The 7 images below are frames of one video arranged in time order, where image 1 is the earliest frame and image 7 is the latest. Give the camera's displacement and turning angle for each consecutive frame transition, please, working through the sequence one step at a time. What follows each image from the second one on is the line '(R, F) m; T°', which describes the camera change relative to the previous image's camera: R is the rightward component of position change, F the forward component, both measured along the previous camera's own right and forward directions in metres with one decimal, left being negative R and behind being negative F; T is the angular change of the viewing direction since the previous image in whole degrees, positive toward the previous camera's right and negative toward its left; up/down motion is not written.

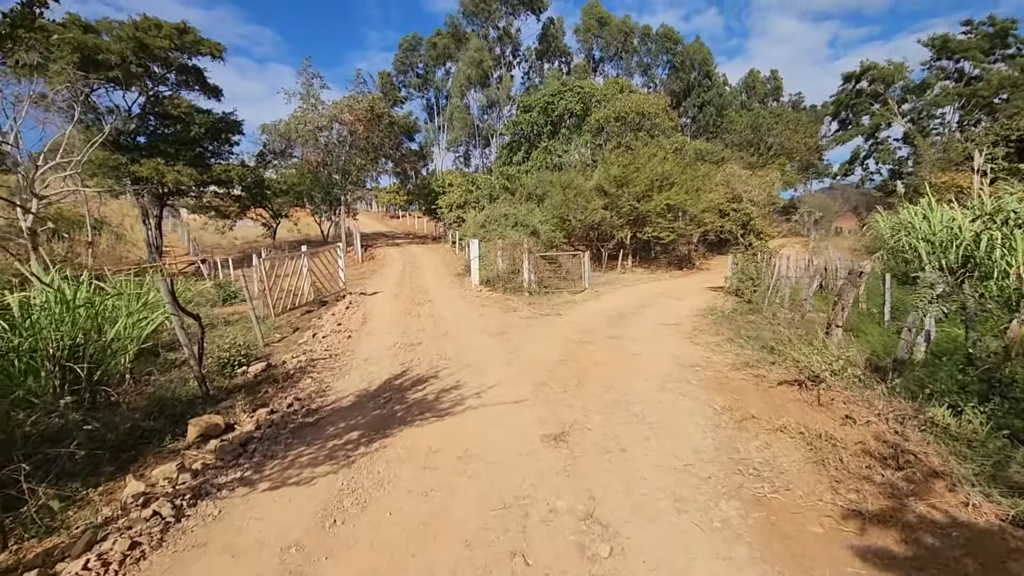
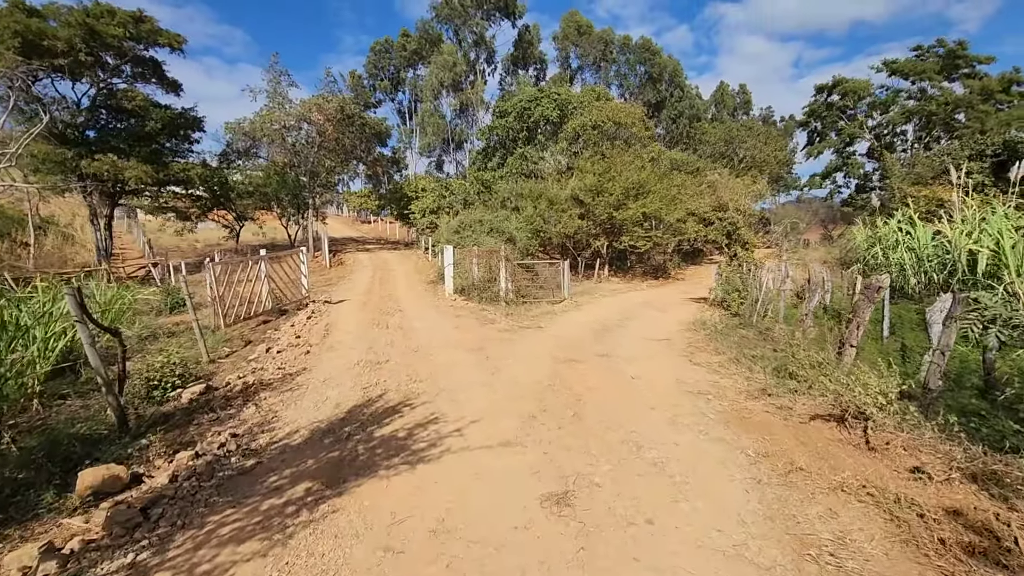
(-0.1, +0.9) m; +3°
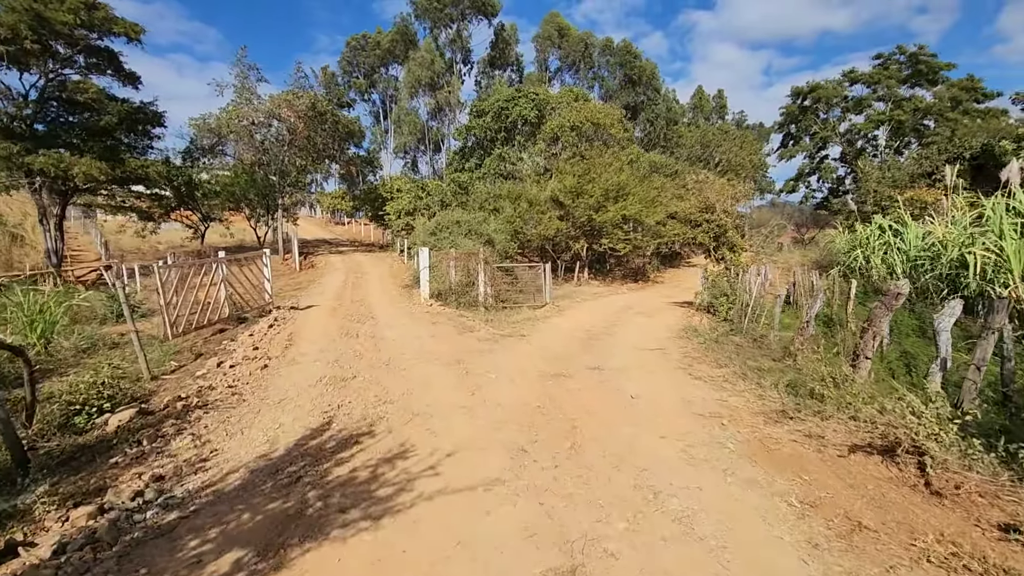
(-0.1, +0.8) m; +2°
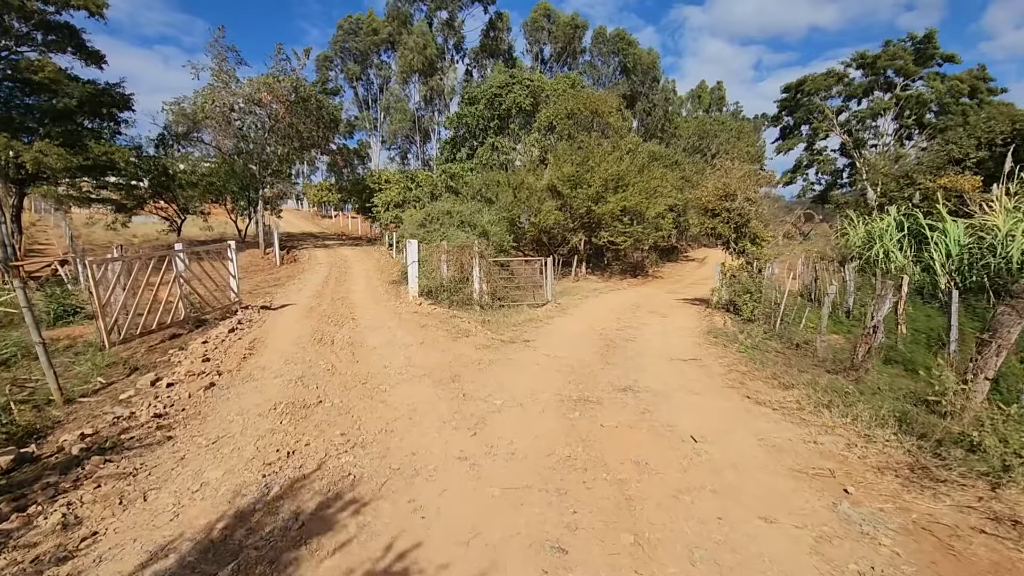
(-0.2, +1.6) m; +1°
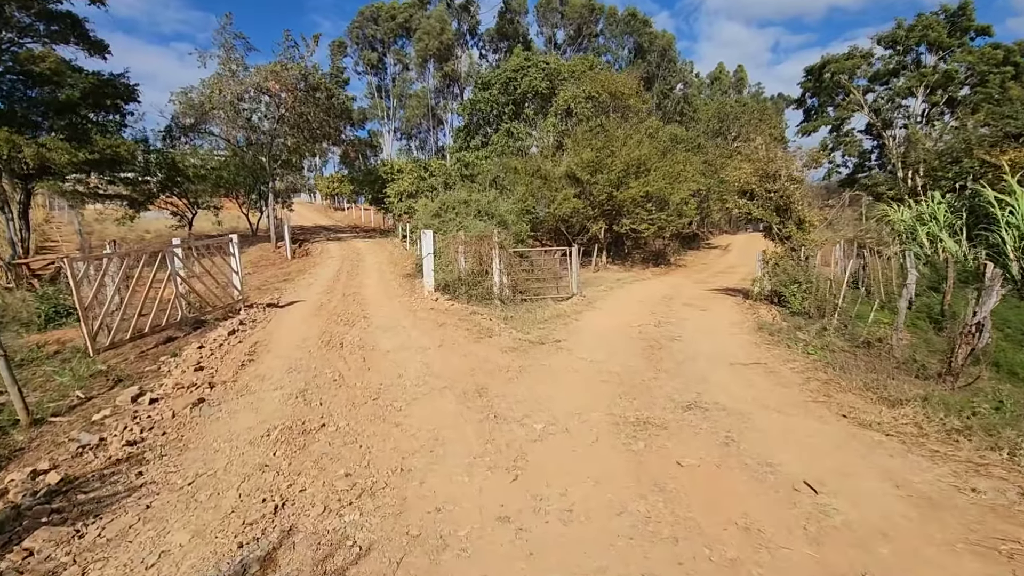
(-0.2, +1.0) m; -2°
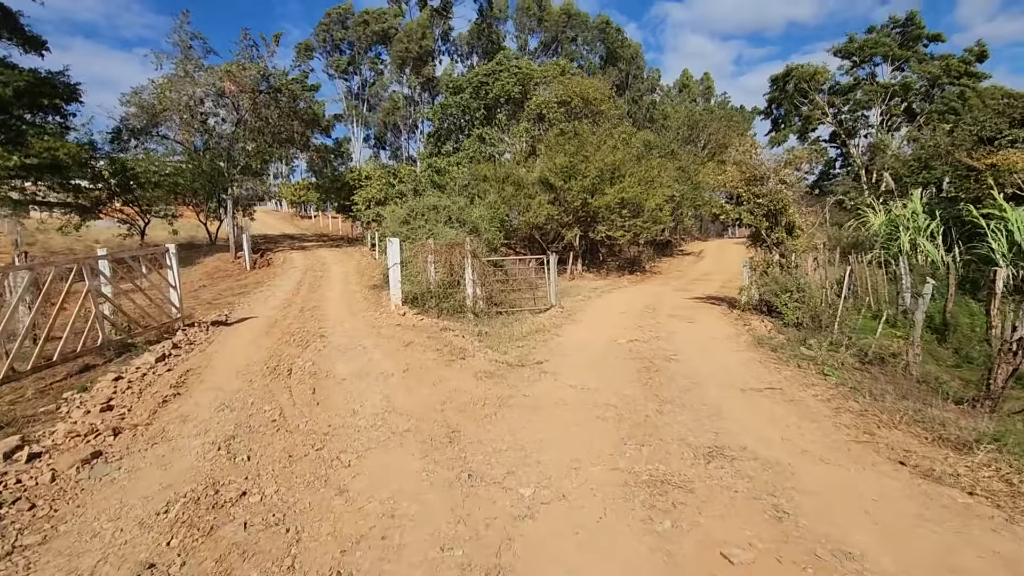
(0.0, +1.0) m; +3°
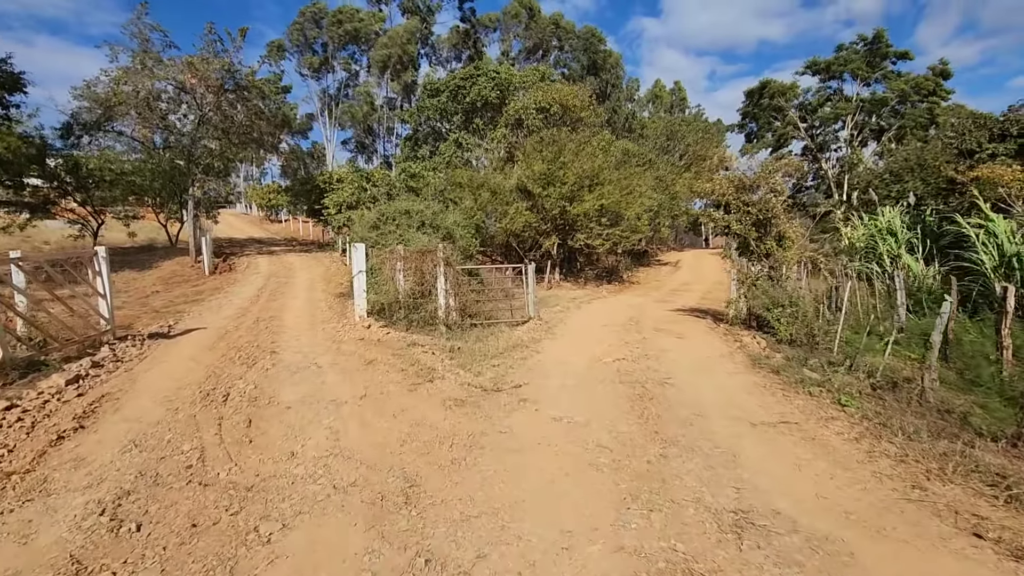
(0.0, +0.9) m; +3°
